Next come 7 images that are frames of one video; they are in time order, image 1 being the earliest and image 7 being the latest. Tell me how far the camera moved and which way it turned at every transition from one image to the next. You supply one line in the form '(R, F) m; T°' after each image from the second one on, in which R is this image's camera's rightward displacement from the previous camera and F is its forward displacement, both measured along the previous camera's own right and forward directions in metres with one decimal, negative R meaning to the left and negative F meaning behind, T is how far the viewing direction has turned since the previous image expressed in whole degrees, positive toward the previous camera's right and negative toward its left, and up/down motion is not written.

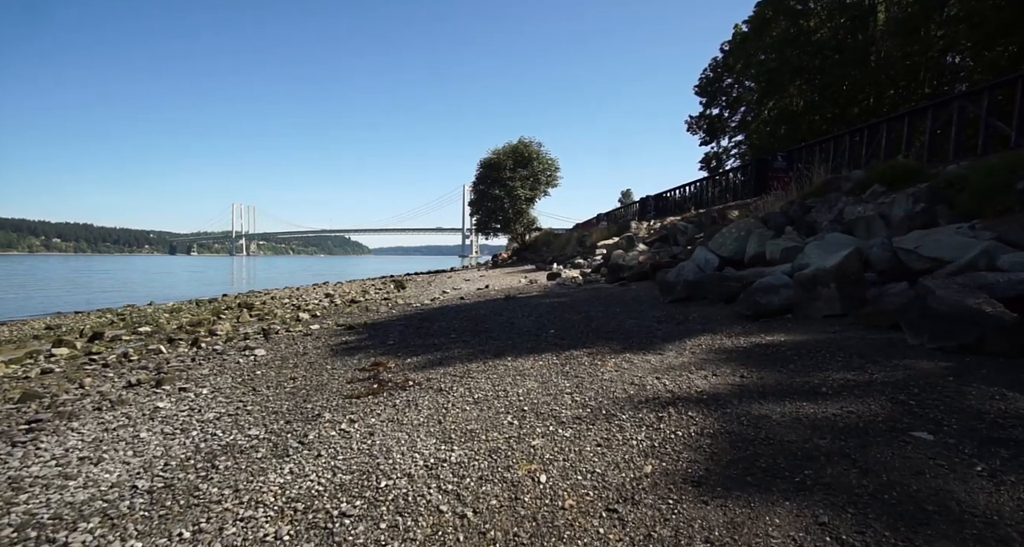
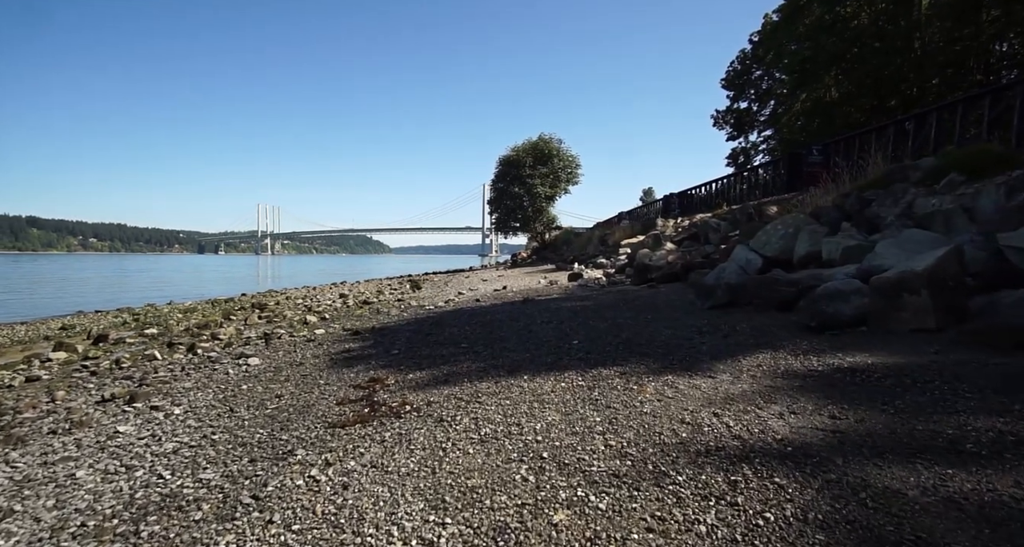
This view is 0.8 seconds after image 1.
(0.0, +0.9) m; -2°
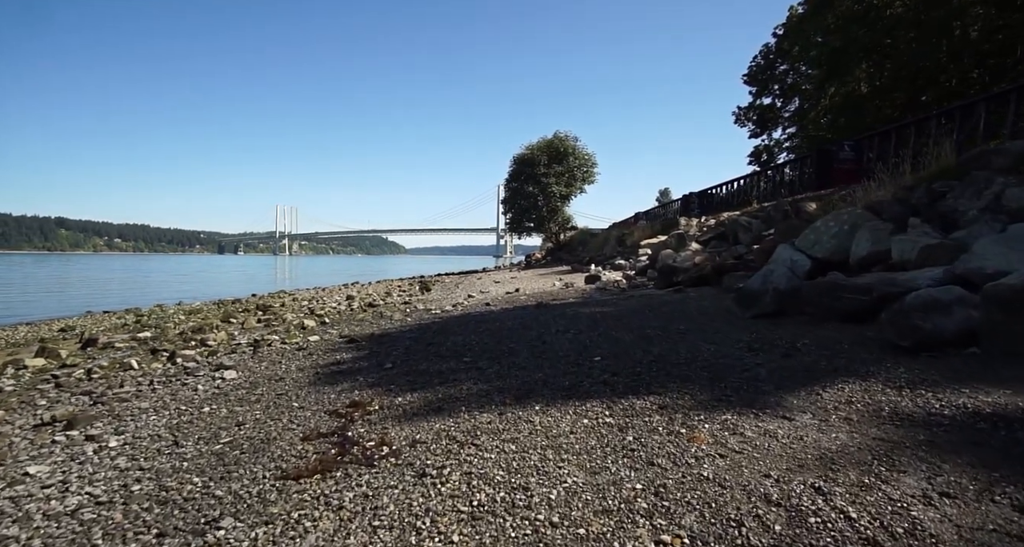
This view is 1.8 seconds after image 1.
(0.0, +1.0) m; -2°
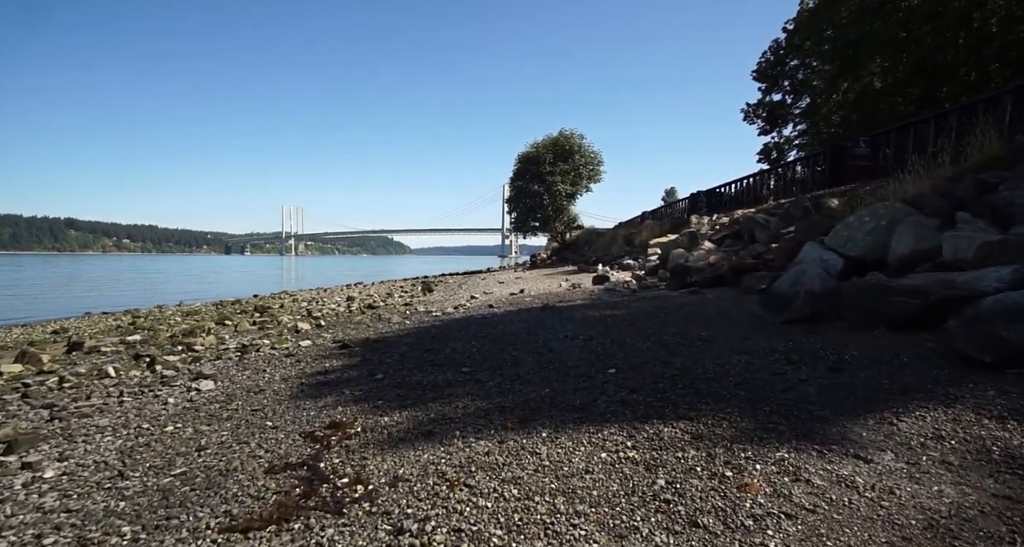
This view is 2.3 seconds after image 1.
(0.0, +0.7) m; -1°
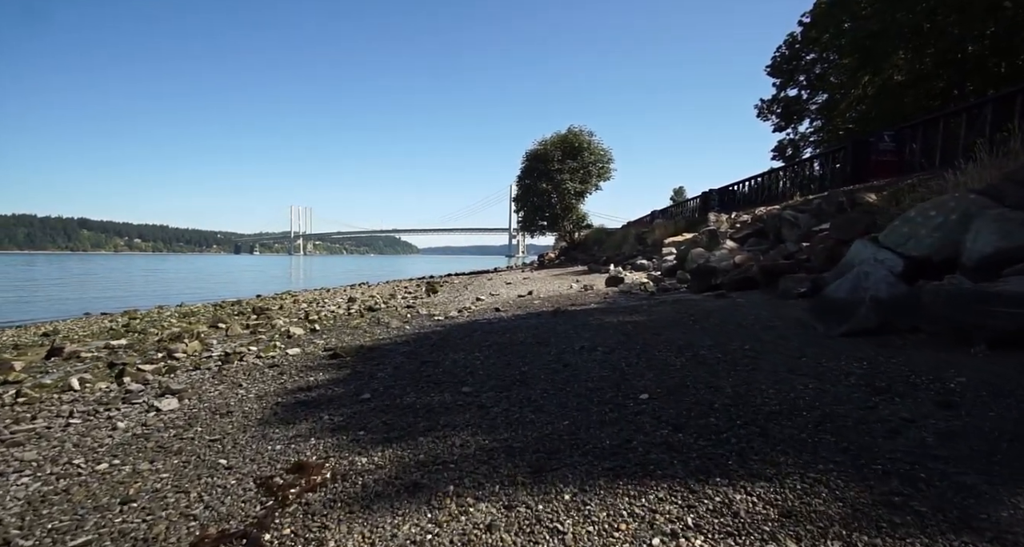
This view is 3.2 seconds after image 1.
(0.0, +0.9) m; -1°
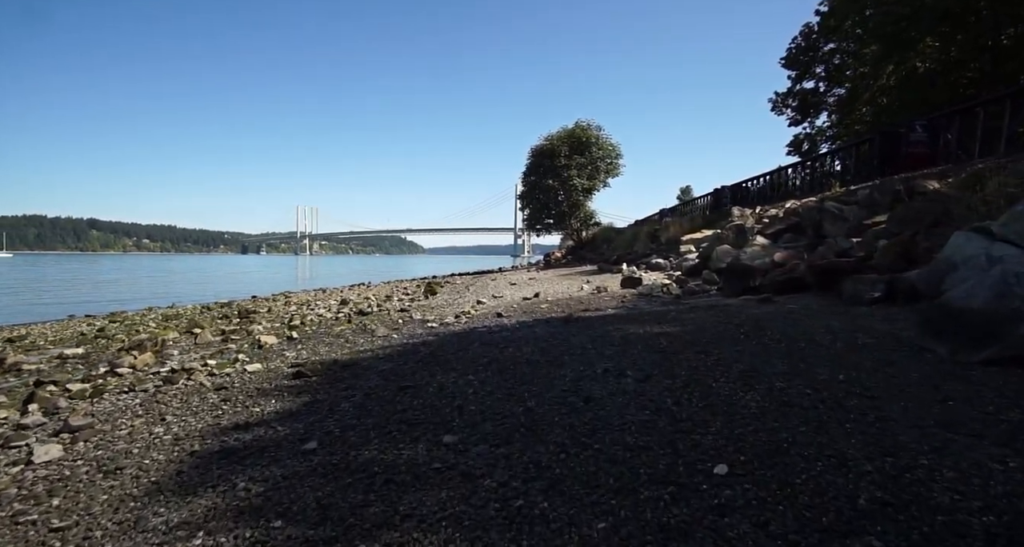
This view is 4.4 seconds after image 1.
(0.0, +1.5) m; -1°
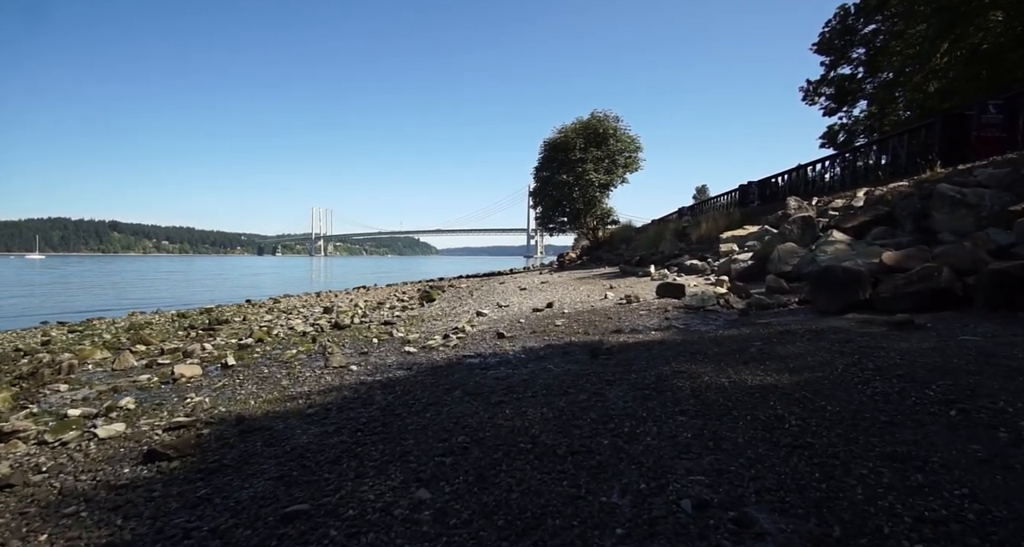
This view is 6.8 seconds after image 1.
(+0.1, +2.8) m; -1°
